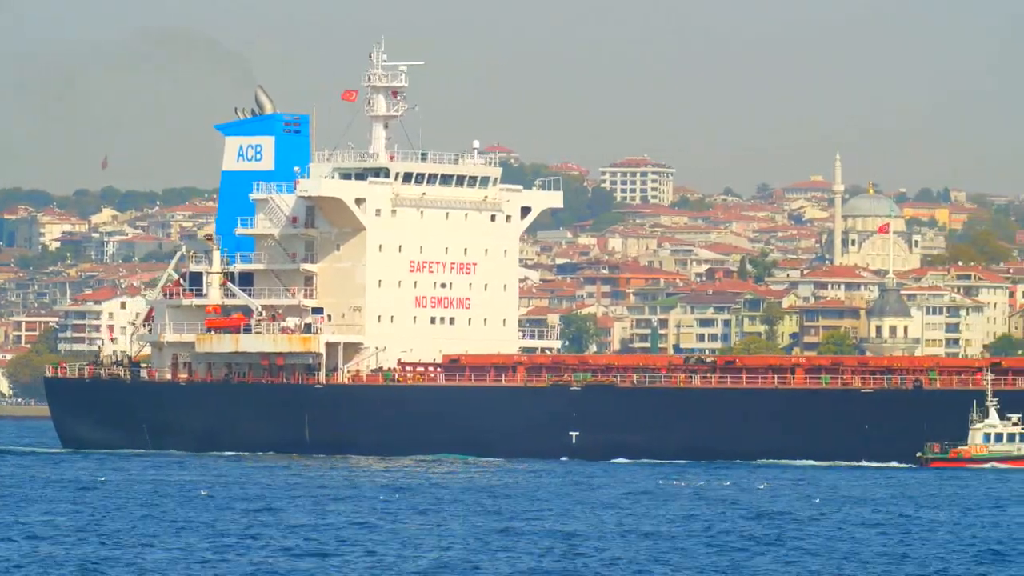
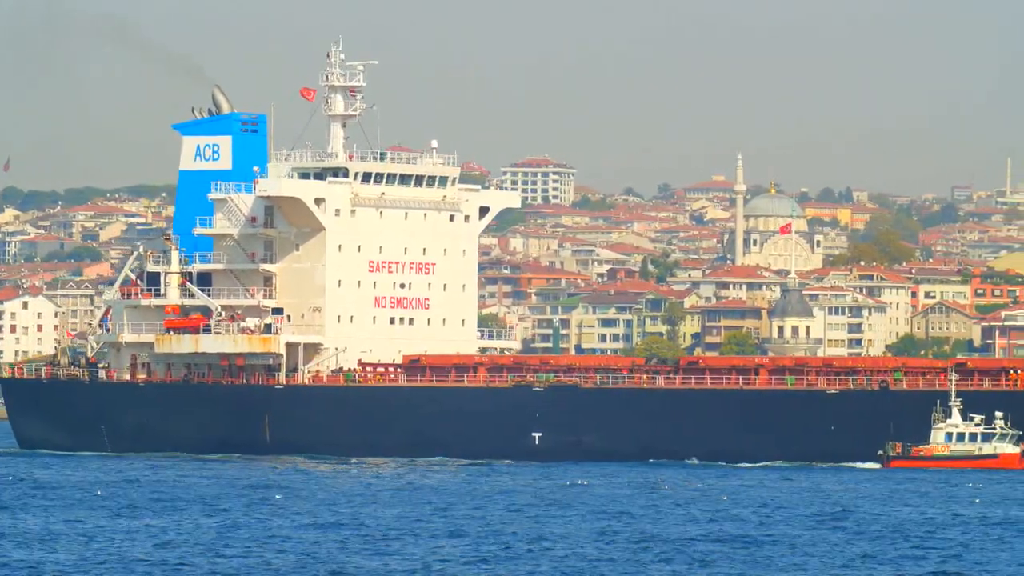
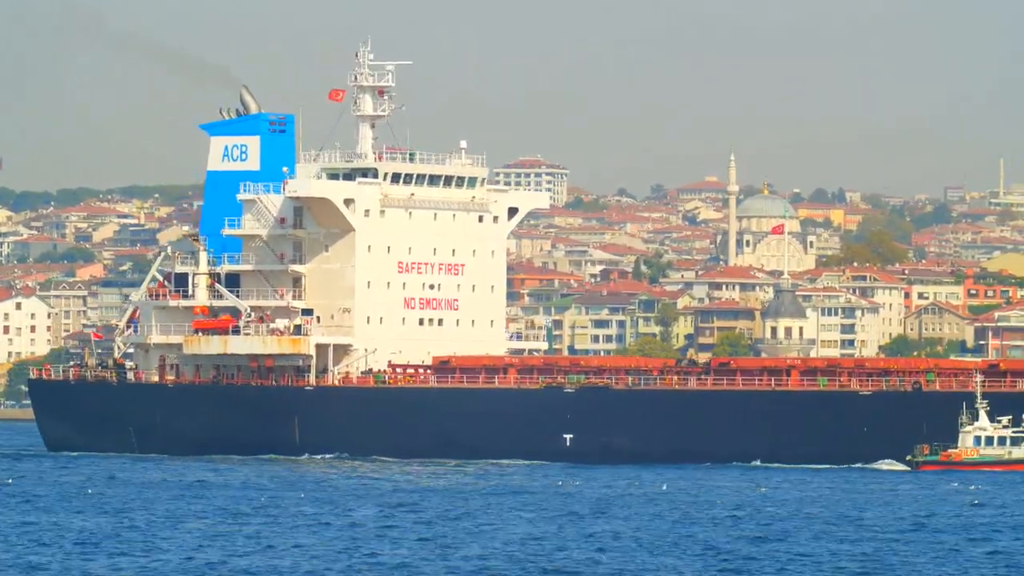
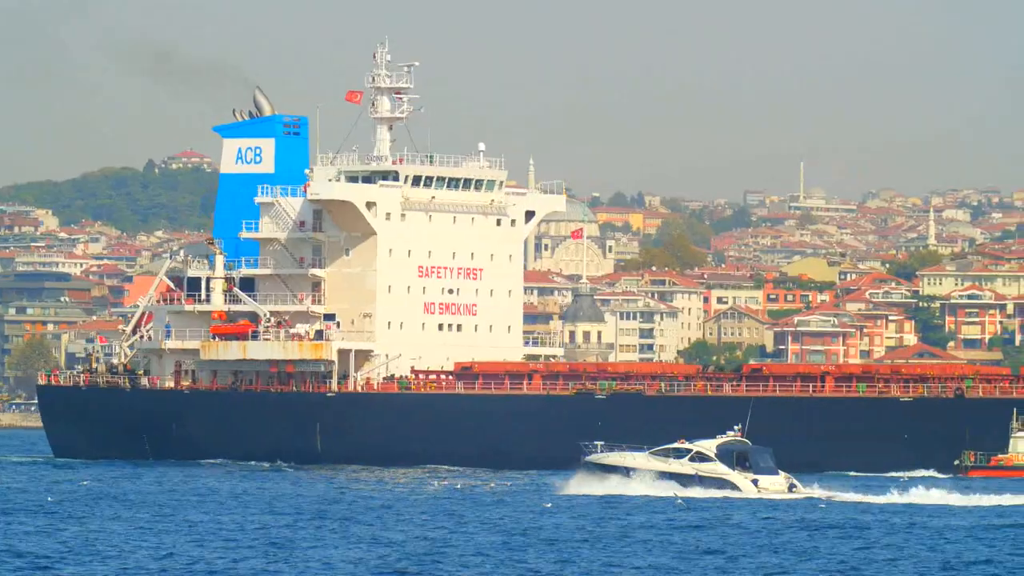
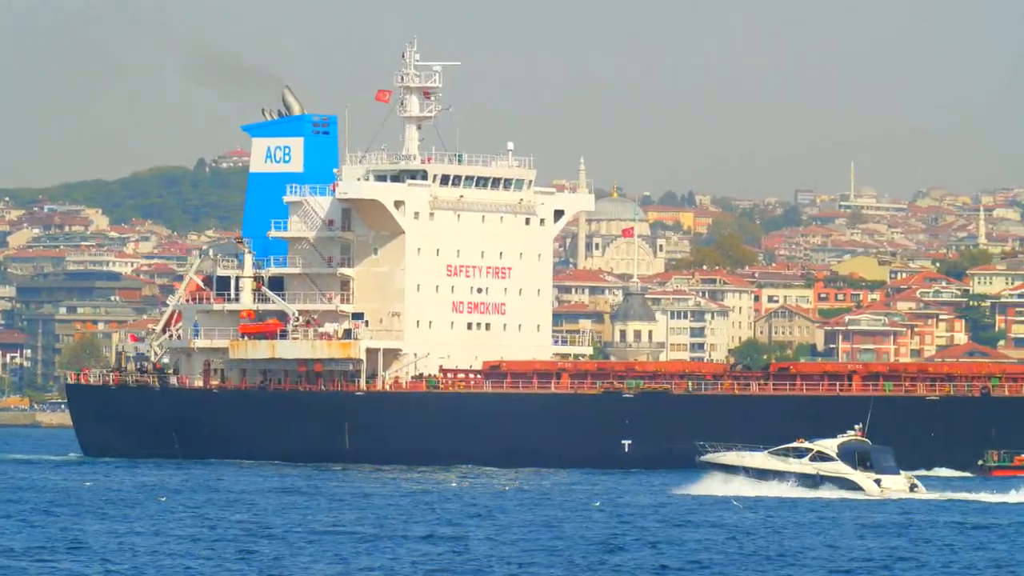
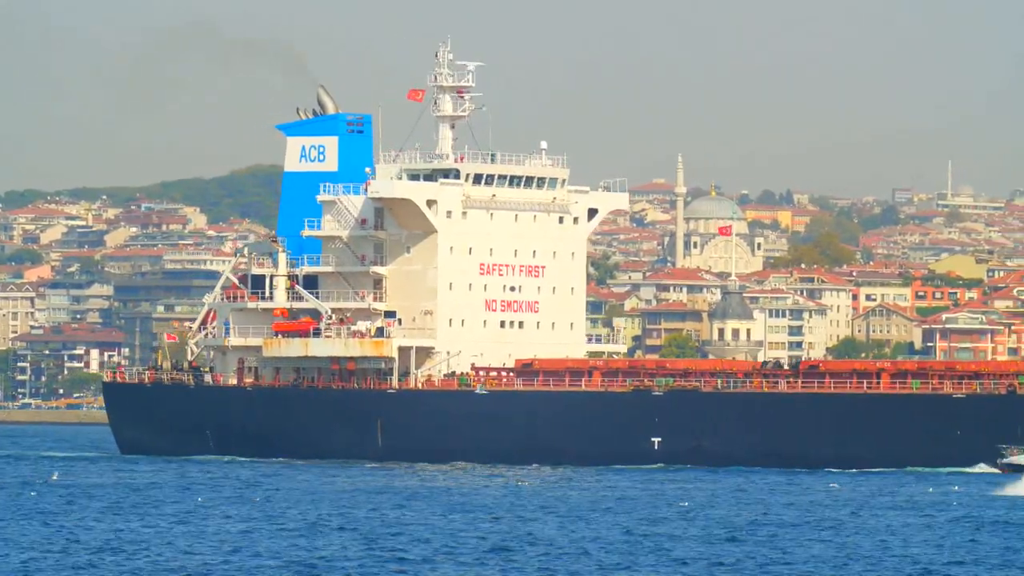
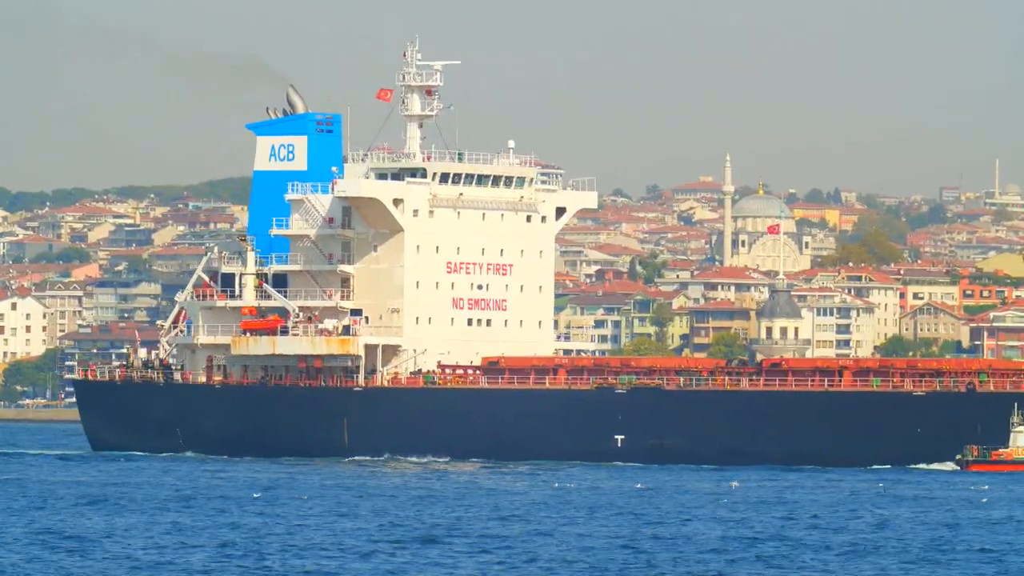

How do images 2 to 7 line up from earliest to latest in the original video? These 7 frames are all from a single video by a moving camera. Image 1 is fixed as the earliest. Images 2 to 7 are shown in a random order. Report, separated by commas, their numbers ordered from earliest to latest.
2, 3, 7, 6, 5, 4
